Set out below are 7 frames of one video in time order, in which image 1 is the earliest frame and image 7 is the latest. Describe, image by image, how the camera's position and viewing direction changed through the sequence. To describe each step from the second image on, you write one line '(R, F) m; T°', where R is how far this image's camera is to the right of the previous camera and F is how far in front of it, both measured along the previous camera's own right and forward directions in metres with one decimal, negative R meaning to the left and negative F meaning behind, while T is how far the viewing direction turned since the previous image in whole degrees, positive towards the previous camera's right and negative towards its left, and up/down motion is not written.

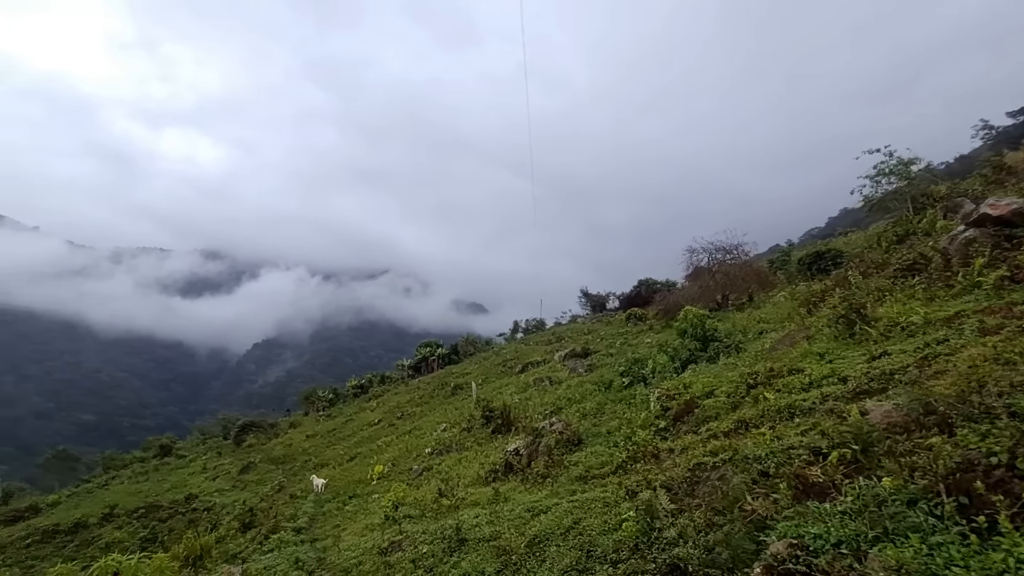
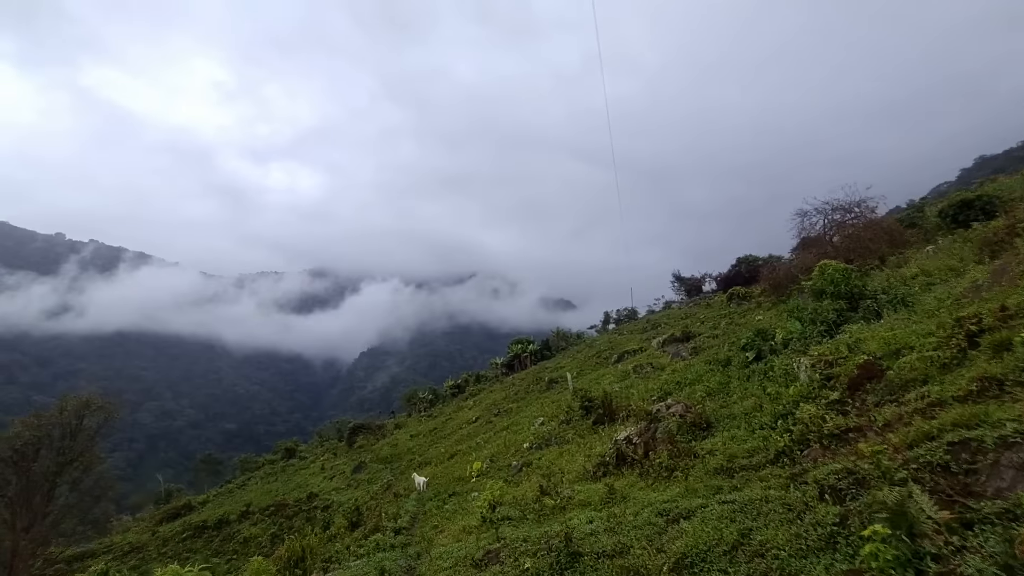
(-0.1, +1.2) m; -9°
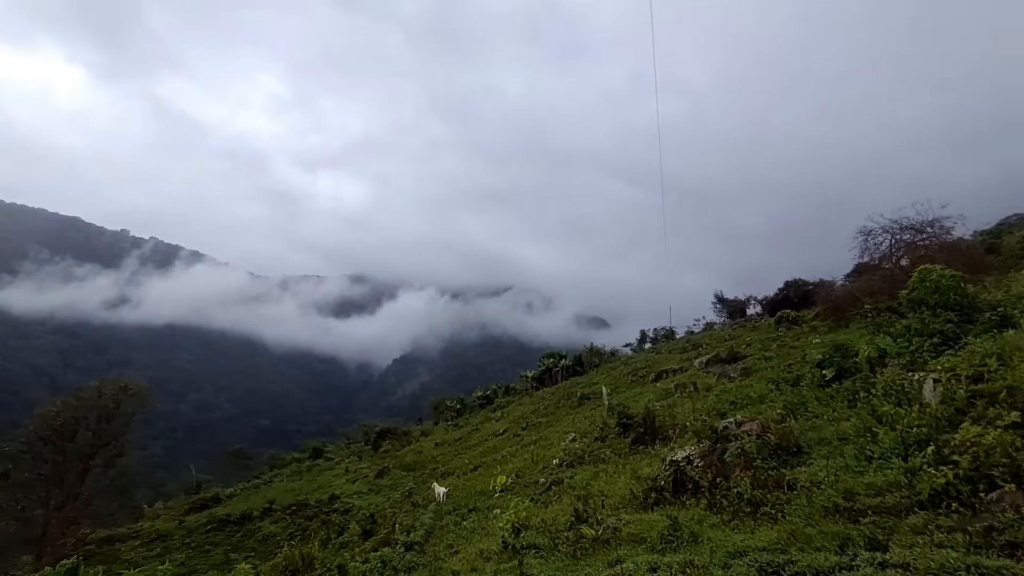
(-0.1, +1.1) m; -4°
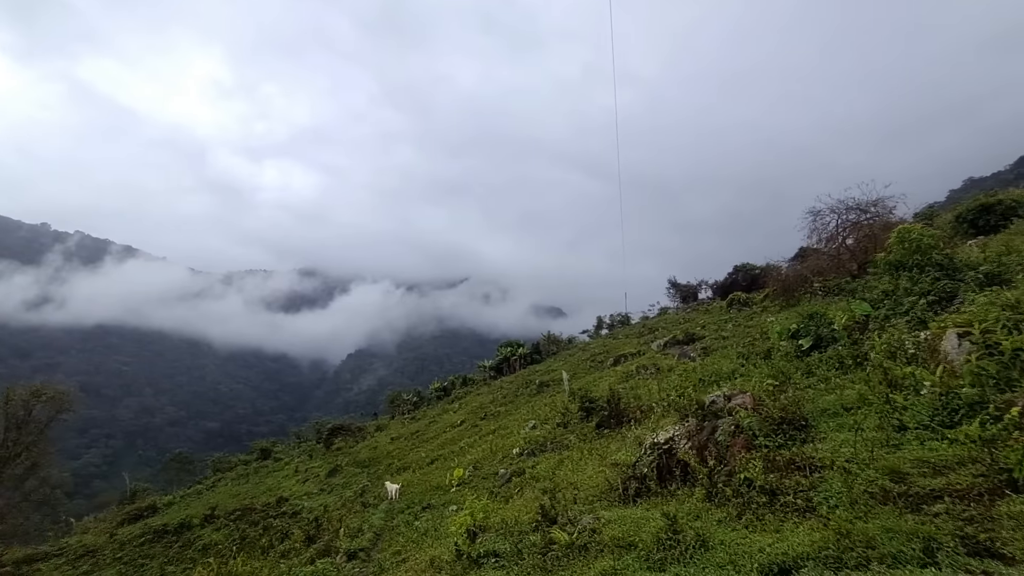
(0.0, +0.9) m; +5°
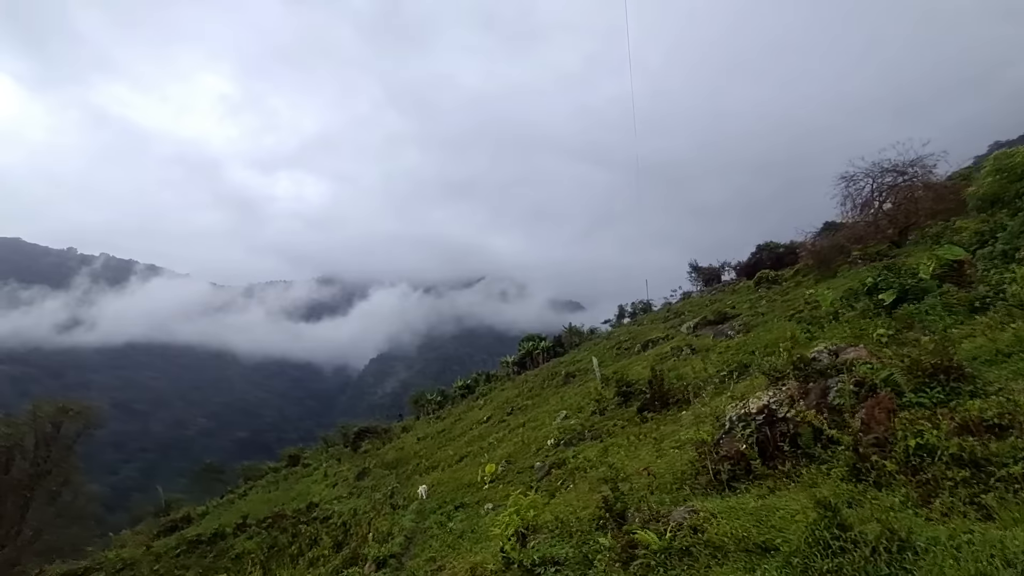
(-0.2, +0.9) m; -2°
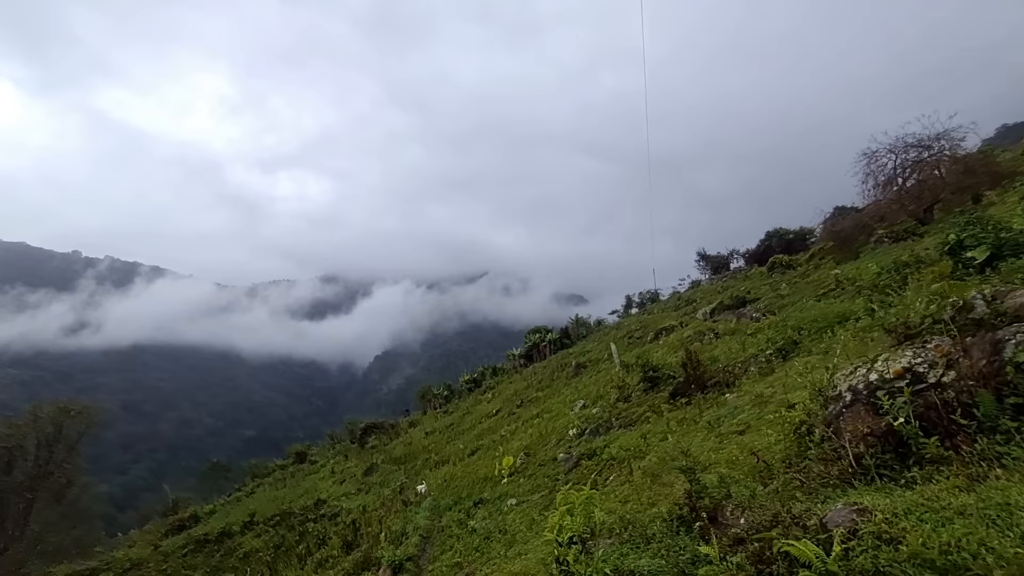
(-0.3, +0.9) m; 0°
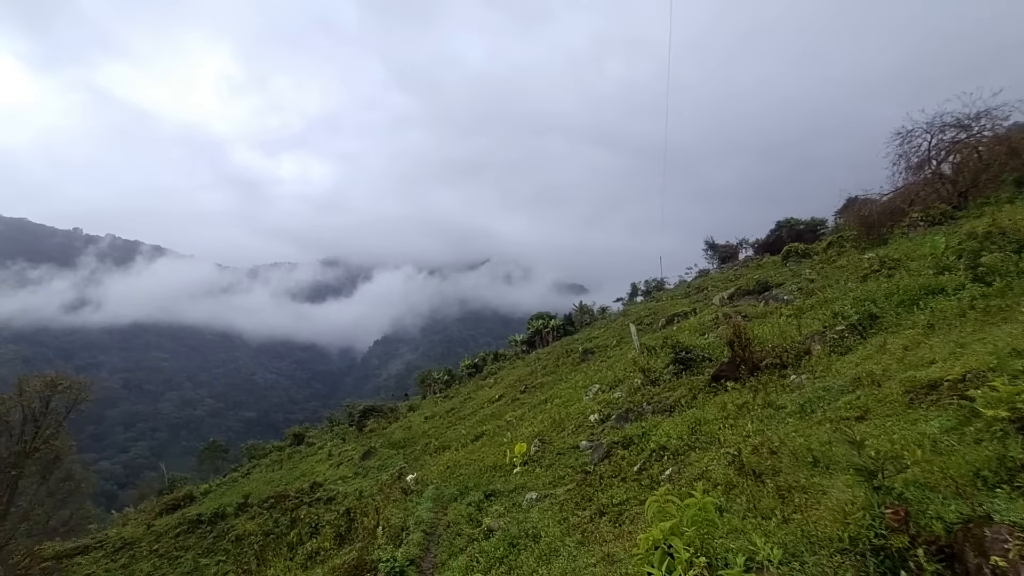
(-0.3, +1.3) m; 0°
